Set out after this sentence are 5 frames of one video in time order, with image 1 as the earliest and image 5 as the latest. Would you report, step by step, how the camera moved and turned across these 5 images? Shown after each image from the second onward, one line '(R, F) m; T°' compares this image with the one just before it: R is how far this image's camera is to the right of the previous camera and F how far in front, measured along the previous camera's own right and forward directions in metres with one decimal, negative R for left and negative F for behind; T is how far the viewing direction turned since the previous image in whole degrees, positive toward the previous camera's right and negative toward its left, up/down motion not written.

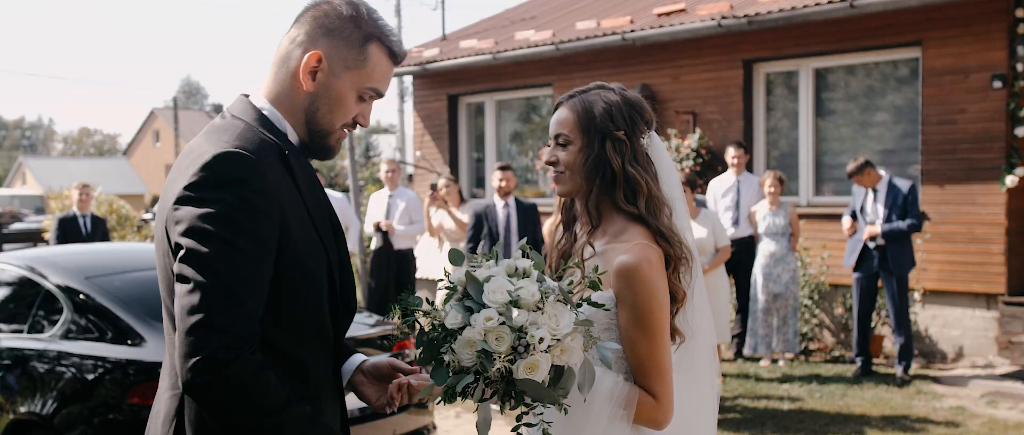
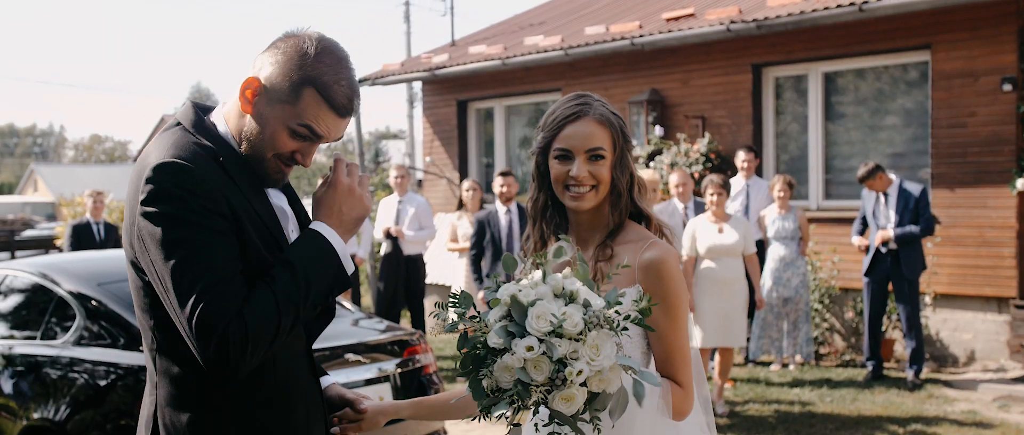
(0.0, 0.0) m; 0°
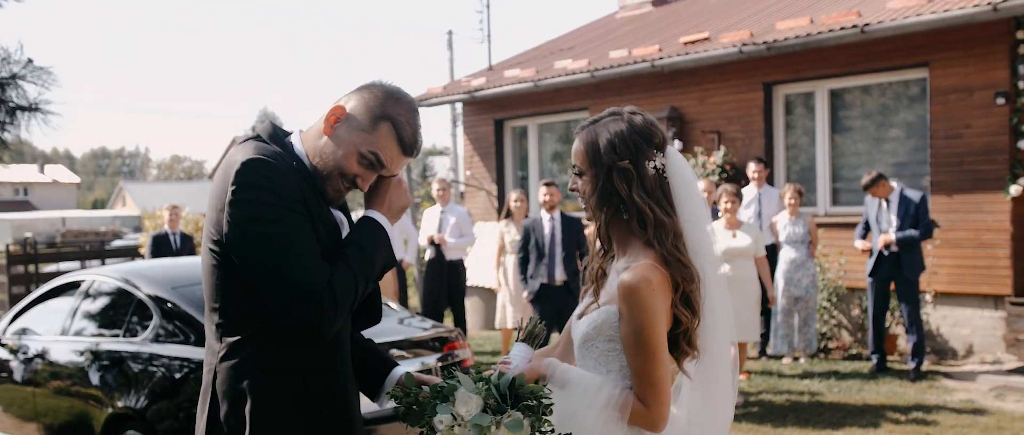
(+0.2, -0.8) m; -3°
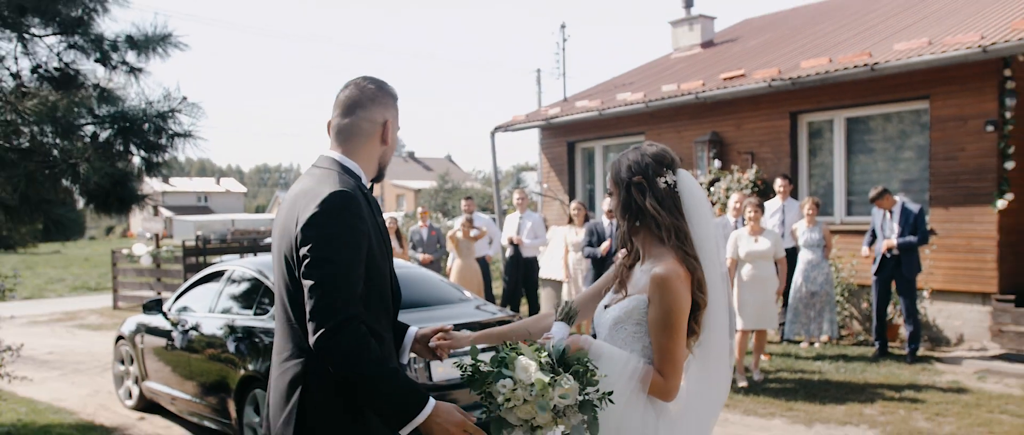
(+0.7, -1.9) m; -8°
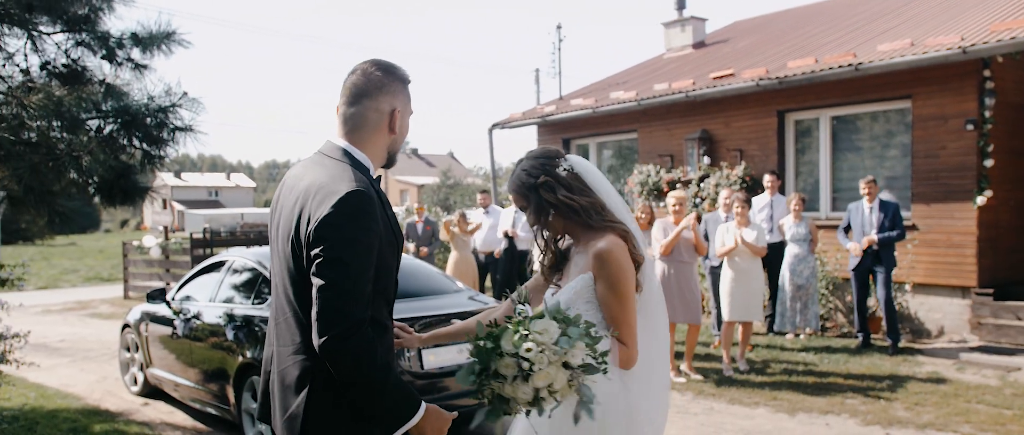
(+0.1, -0.3) m; 0°
